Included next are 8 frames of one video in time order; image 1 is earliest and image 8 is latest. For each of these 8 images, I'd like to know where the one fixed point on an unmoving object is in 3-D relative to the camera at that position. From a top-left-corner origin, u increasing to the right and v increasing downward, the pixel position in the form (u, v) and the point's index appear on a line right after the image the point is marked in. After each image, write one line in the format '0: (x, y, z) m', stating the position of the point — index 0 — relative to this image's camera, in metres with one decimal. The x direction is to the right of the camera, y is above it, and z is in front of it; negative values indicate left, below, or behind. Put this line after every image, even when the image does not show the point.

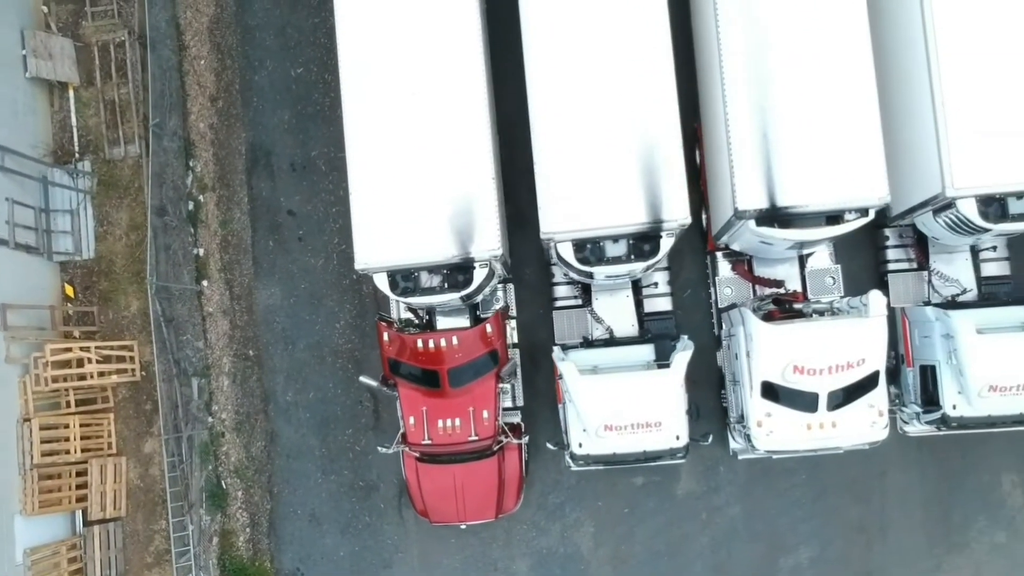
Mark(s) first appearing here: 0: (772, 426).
0: (+1.5, -0.8, +5.8) m
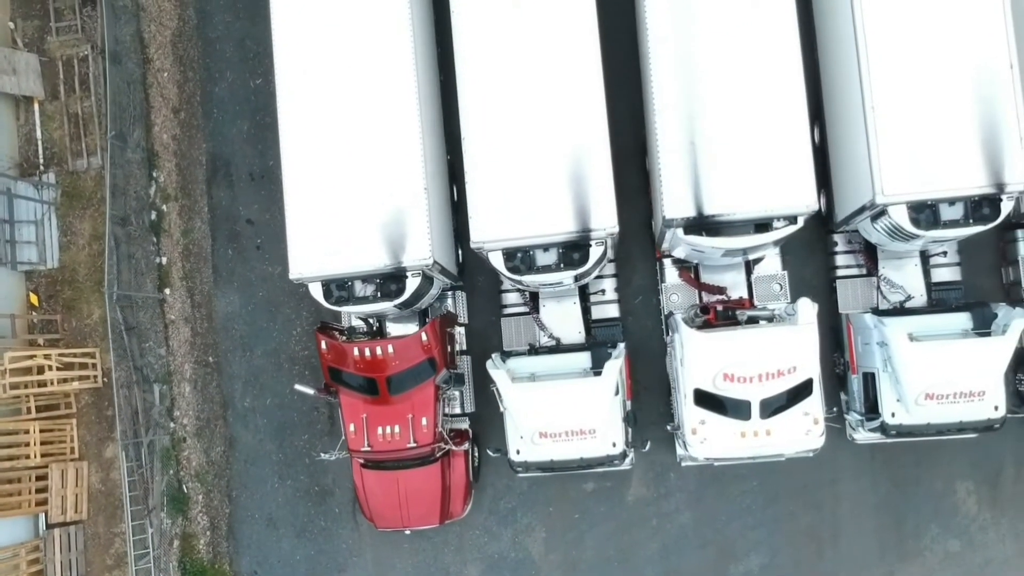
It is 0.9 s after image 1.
0: (+1.1, -0.8, +5.8) m
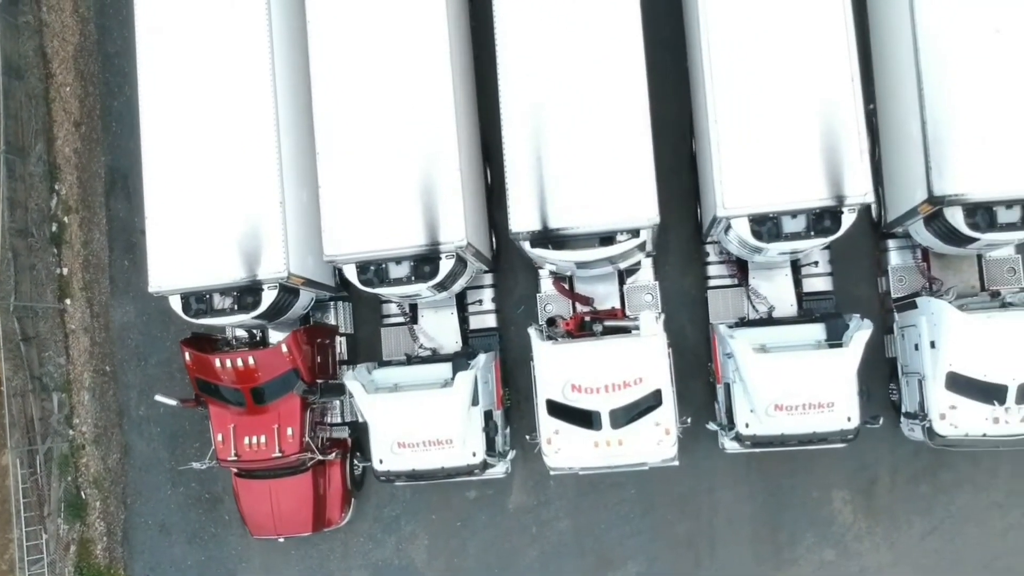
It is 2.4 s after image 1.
0: (+0.3, -0.9, +5.8) m
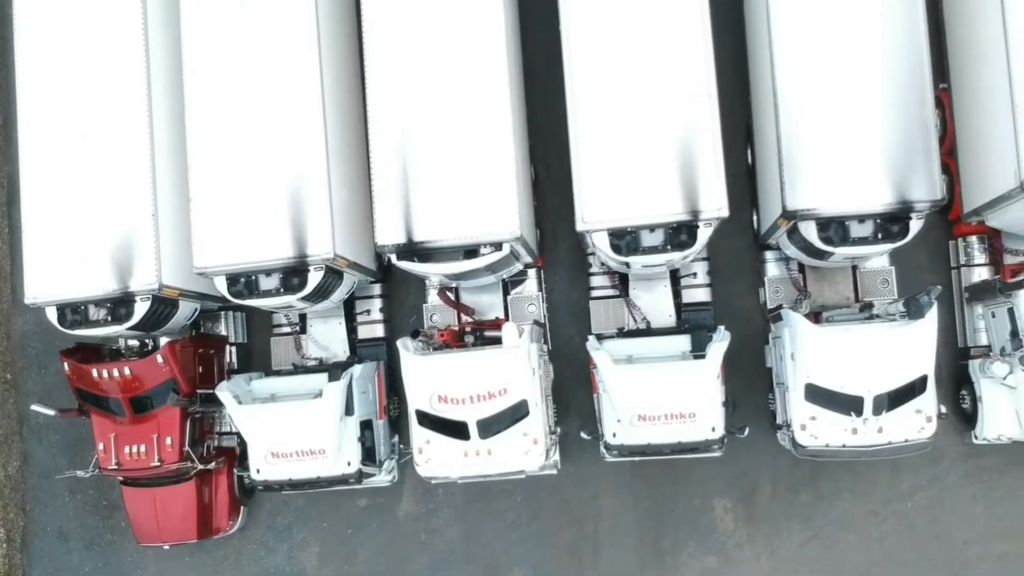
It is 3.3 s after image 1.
0: (-0.5, -1.0, +5.9) m
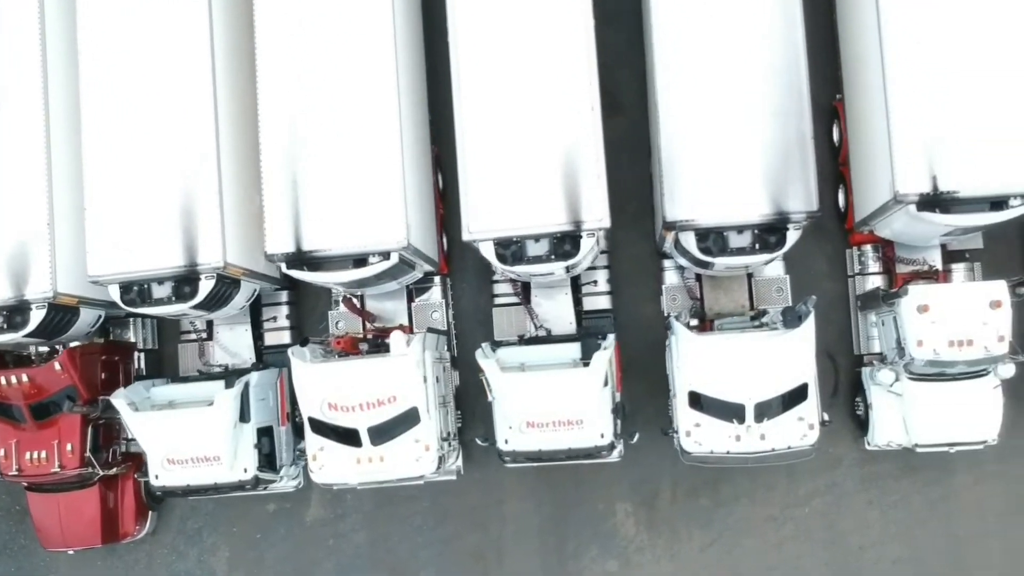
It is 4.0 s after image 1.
0: (-1.1, -1.0, +6.0) m
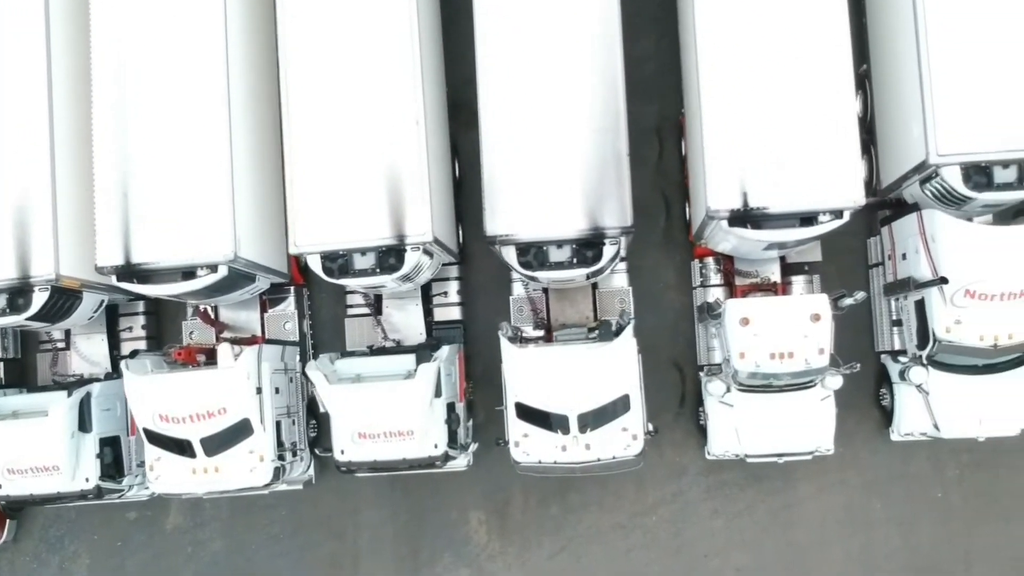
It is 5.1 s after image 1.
0: (-2.1, -1.1, +6.1) m
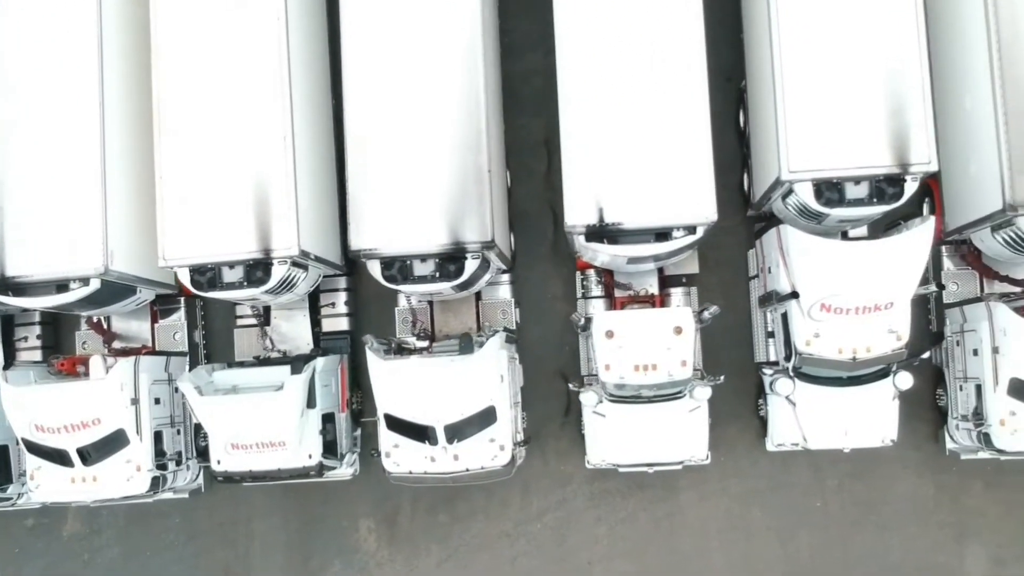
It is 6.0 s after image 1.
0: (-2.9, -1.2, +6.1) m
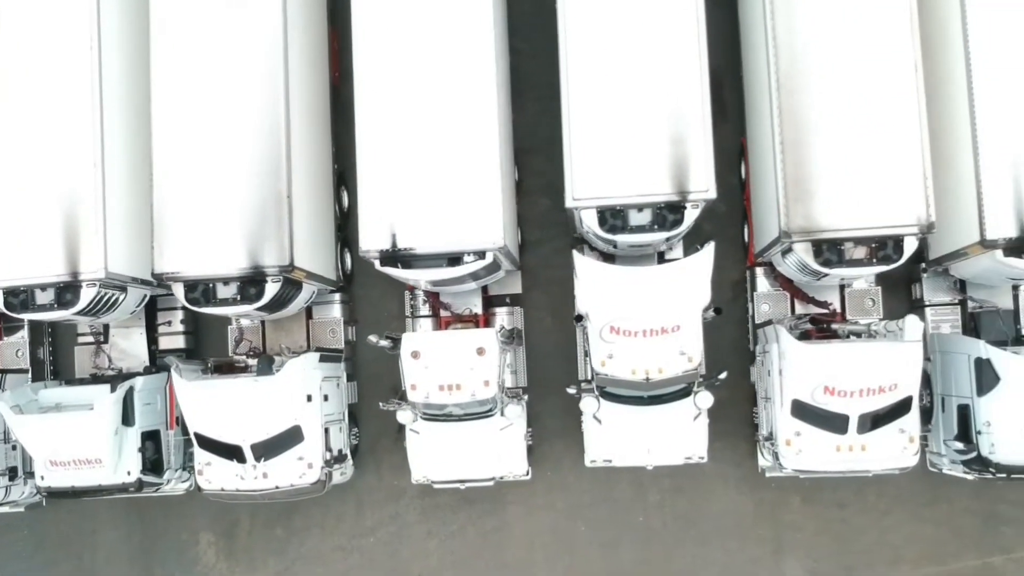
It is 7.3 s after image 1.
0: (-4.1, -1.3, +6.3) m
